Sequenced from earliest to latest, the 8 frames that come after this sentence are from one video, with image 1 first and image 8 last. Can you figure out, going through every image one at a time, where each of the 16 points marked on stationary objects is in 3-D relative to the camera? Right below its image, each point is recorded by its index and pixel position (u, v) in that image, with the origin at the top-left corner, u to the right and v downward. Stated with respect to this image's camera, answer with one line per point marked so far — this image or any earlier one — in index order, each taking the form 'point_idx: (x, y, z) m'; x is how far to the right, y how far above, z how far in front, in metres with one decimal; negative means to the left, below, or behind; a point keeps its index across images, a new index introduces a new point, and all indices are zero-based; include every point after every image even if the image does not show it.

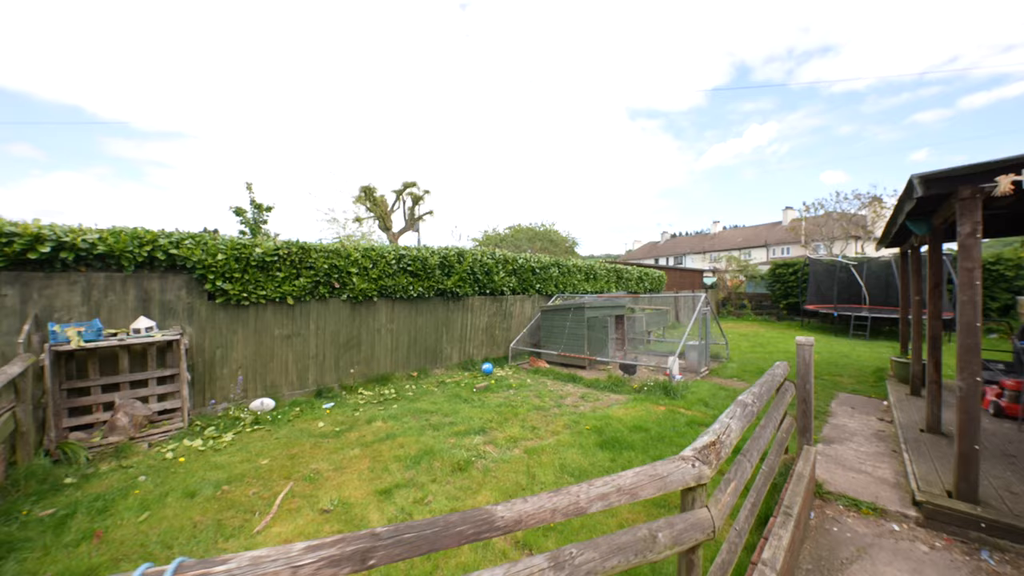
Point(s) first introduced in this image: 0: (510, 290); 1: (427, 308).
0: (-0.1, 0.0, +7.8) m
1: (-1.6, -0.4, +6.6) m
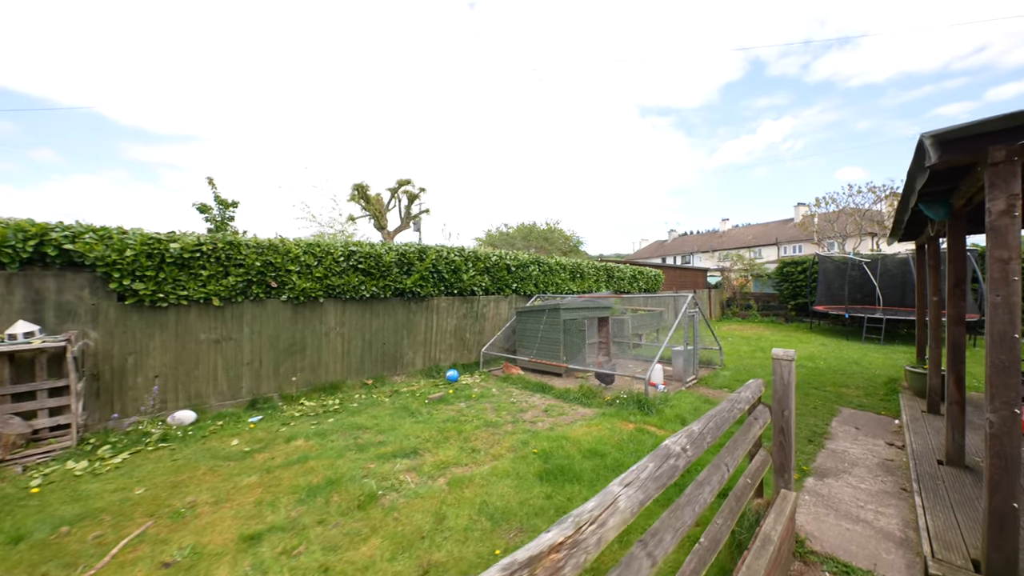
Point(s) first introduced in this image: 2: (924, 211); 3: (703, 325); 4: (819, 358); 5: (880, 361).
0: (-0.6, 0.0, +7.2) m
1: (-2.1, -0.4, +6.1) m
2: (+3.4, +0.6, +2.9) m
3: (+3.6, -0.7, +7.0) m
4: (+6.3, -1.4, +7.4) m
5: (+7.2, -1.4, +7.2) m
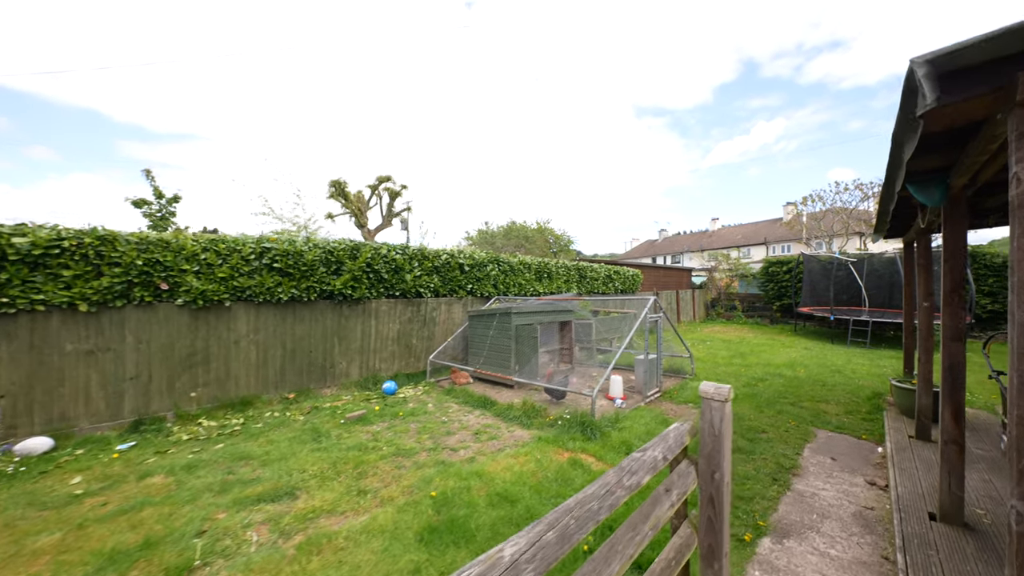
0: (-1.5, -0.1, +6.5) m
1: (-3.0, -0.4, +5.4) m
2: (+2.5, +0.6, +2.3) m
3: (+2.8, -0.7, +6.3) m
4: (+5.4, -1.4, +6.8) m
5: (+6.4, -1.5, +6.6) m
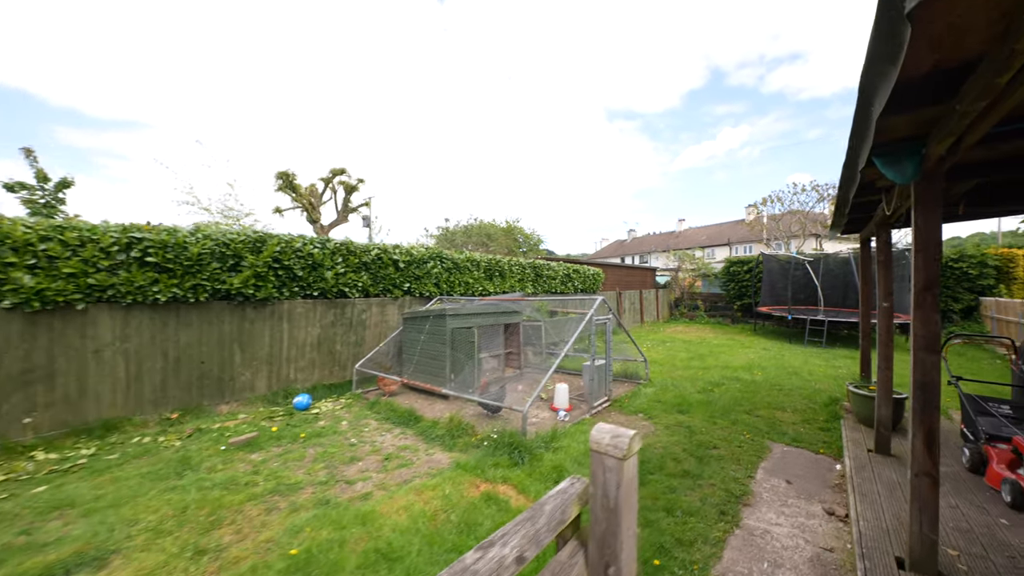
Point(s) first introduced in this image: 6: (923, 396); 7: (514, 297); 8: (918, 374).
0: (-2.4, 0.0, +5.8) m
1: (-3.9, -0.4, +4.5) m
2: (+1.9, +0.6, +1.8) m
3: (+1.8, -0.7, +5.9) m
4: (+4.4, -1.4, +6.5) m
5: (+5.4, -1.4, +6.4) m
6: (+2.1, -0.5, +1.8) m
7: (0.0, -0.2, +6.4) m
8: (+2.0, -0.4, +1.8) m
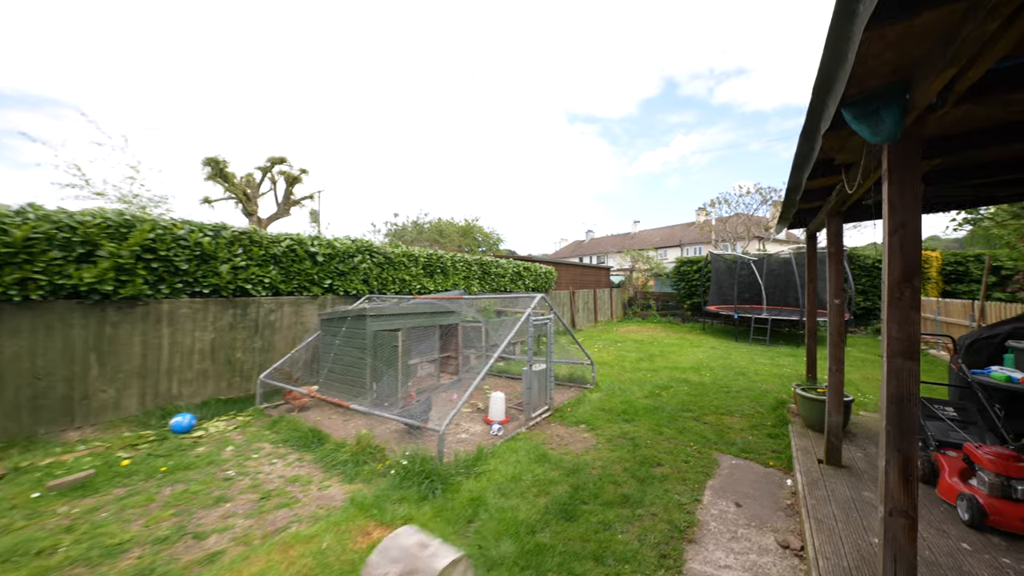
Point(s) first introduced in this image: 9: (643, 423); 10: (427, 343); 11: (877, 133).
0: (-3.3, 0.0, +4.9) m
1: (-4.6, -0.3, +3.5) m
2: (+1.4, +0.6, +1.4) m
3: (+0.9, -0.7, +5.5) m
4: (+3.4, -1.4, +6.4) m
5: (+4.4, -1.4, +6.3) m
6: (+1.5, -0.5, +1.4) m
7: (-1.0, -0.1, +5.8) m
8: (+1.5, -0.4, +1.4) m
9: (+1.4, -1.5, +3.9) m
10: (-1.2, -0.8, +5.1) m
11: (+1.4, +0.6, +1.4) m
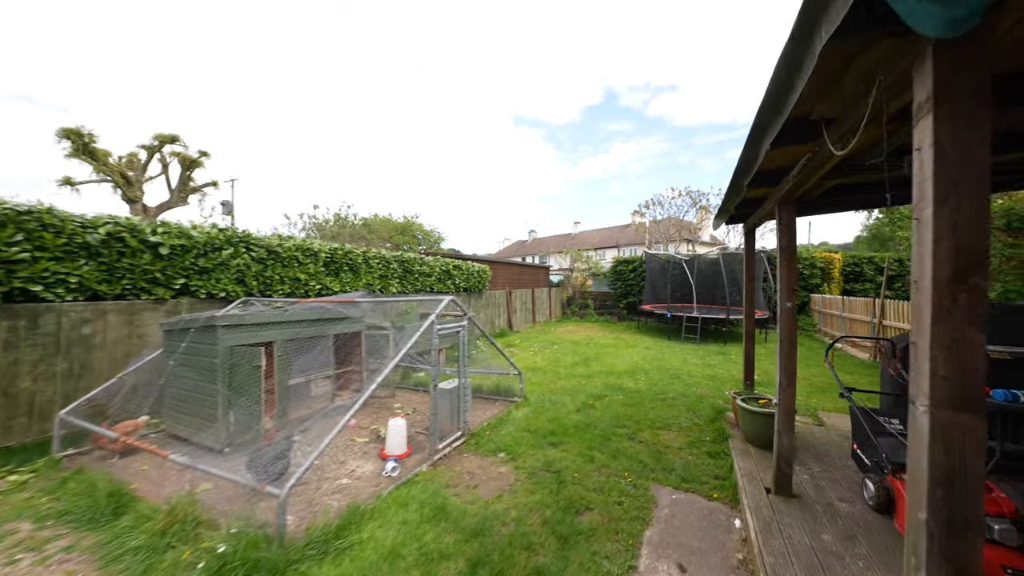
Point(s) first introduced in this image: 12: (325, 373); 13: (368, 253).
0: (-4.3, 0.0, +3.6) m
1: (-5.4, -0.4, +2.0) m
2: (+0.9, +0.6, +0.9) m
3: (-0.2, -0.7, +4.8) m
4: (+2.1, -1.4, +6.1) m
5: (+3.1, -1.4, +6.1) m
6: (+1.0, -0.5, +0.9) m
7: (-2.1, -0.1, +4.8) m
8: (+1.0, -0.4, +0.9) m
9: (+0.6, -1.5, +3.3) m
10: (-2.2, -0.8, +4.1) m
11: (+0.9, +0.6, +0.8) m
12: (-2.1, -1.0, +4.1) m
13: (-2.7, +0.7, +6.8) m
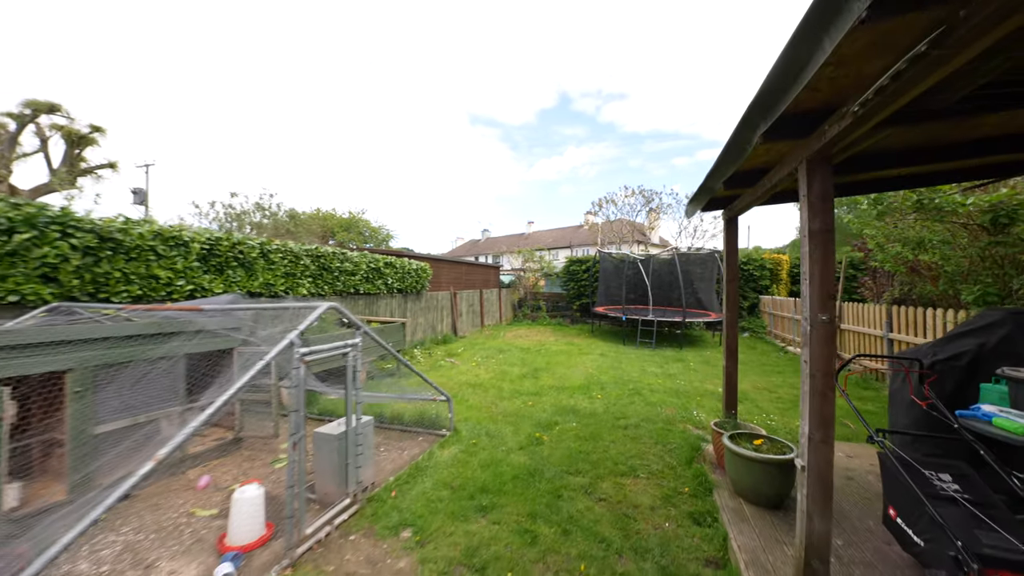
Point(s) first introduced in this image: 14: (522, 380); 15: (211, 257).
0: (-4.9, 0.0, +2.0) m
1: (-5.7, -0.4, +0.3) m
2: (+0.6, +0.6, 0.0) m
3: (-1.0, -0.7, +3.7) m
4: (+1.2, -1.4, +5.3) m
5: (+2.2, -1.4, +5.5) m
6: (+0.8, -0.5, 0.0) m
7: (-2.8, -0.1, +3.5) m
8: (+0.7, -0.4, 0.0) m
9: (0.0, -1.5, +2.4) m
10: (-2.8, -0.8, +2.8) m
11: (+0.6, +0.6, -0.1) m
12: (-2.8, -1.0, +2.8) m
13: (-3.6, +0.7, +5.4) m
14: (+0.2, -1.4, +5.6) m
15: (-3.8, +0.4, +4.6) m
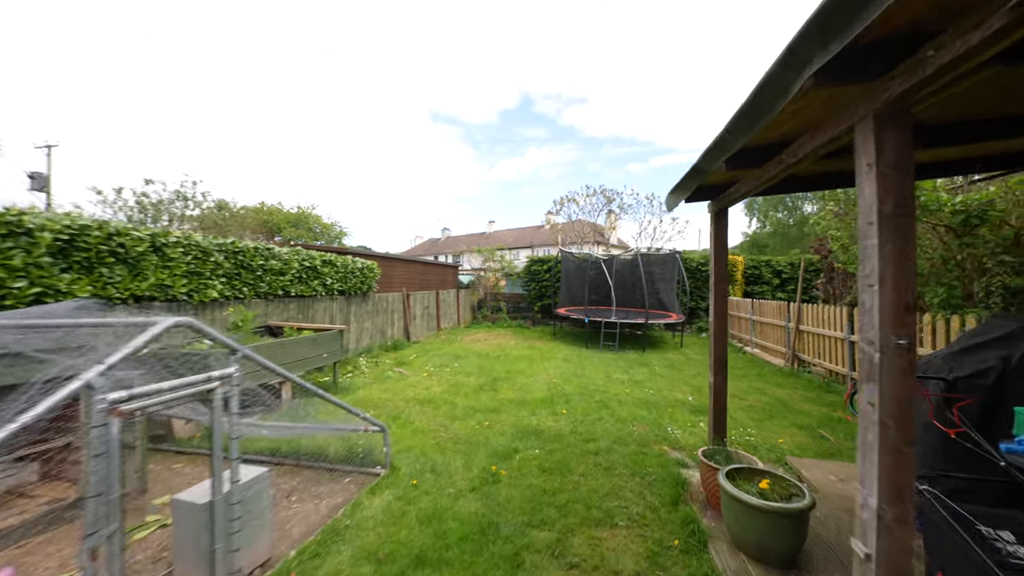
0: (-5.1, 0.0, +0.9) m
1: (-5.7, -0.4, -0.9) m
2: (+0.6, +0.6, -0.6) m
3: (-1.4, -0.7, +3.0) m
4: (+0.6, -1.4, +4.8) m
5: (+1.6, -1.4, +5.1) m
6: (+0.7, -0.5, -0.5) m
7: (-3.2, -0.2, +2.6) m
8: (+0.7, -0.4, -0.5) m
9: (-0.3, -1.5, +1.8) m
10: (-3.1, -0.8, +1.8) m
11: (+0.6, +0.6, -0.6) m
12: (-3.1, -1.0, +1.9) m
13: (-4.2, +0.6, +4.4) m
14: (-0.5, -1.5, +5.0) m
15: (-4.3, +0.4, +3.6) m
